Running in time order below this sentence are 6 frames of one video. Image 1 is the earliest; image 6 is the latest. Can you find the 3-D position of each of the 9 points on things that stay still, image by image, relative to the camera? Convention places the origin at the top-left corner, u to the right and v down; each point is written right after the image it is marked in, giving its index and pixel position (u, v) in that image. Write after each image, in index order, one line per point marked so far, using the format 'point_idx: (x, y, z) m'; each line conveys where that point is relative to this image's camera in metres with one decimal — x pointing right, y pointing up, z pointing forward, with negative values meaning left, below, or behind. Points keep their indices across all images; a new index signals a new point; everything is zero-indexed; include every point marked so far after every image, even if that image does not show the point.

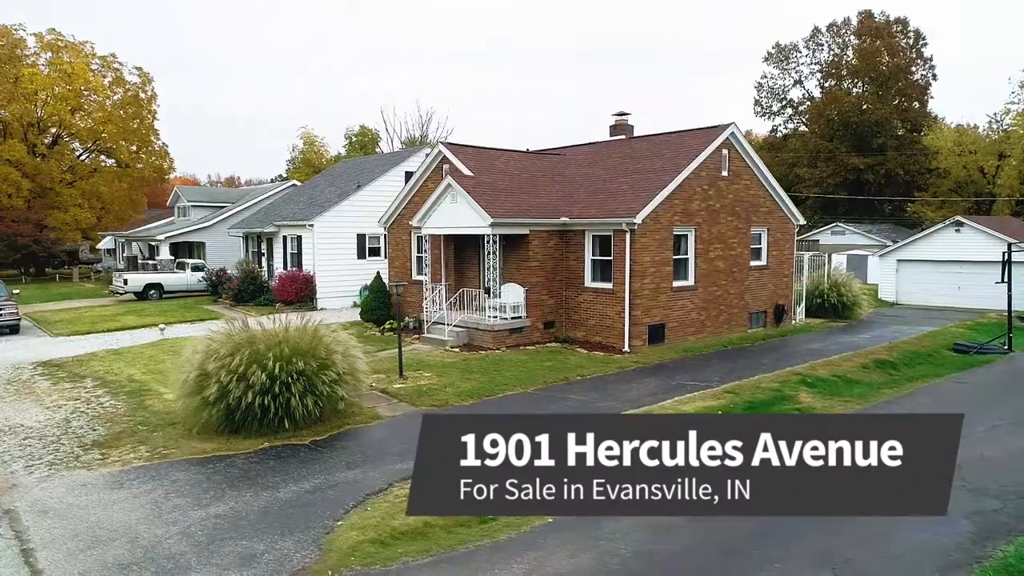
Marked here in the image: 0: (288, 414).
0: (-3.1, -1.8, +9.9) m
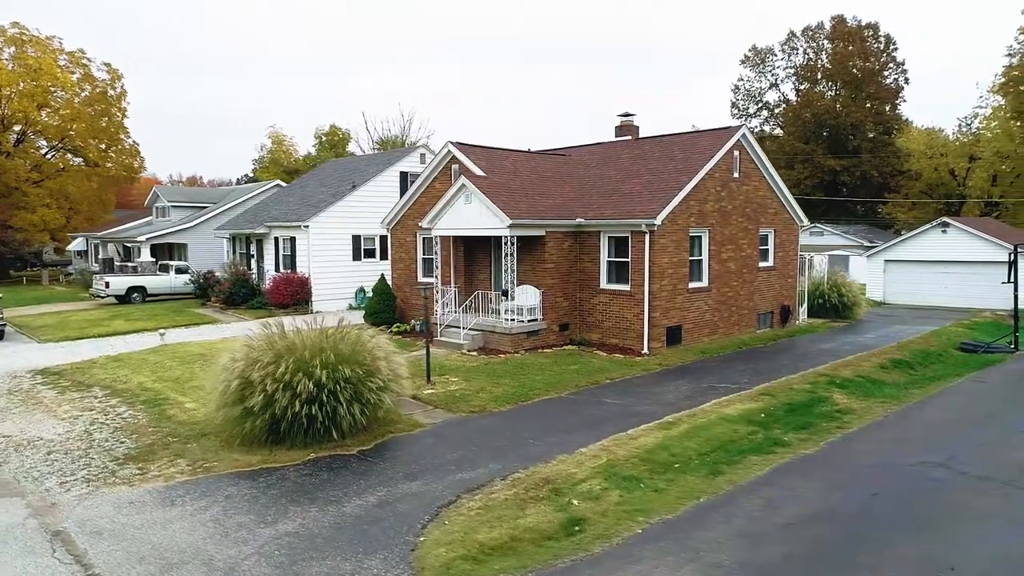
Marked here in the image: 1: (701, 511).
0: (-2.4, -1.8, +9.5) m
1: (+2.1, -2.4, +7.6) m
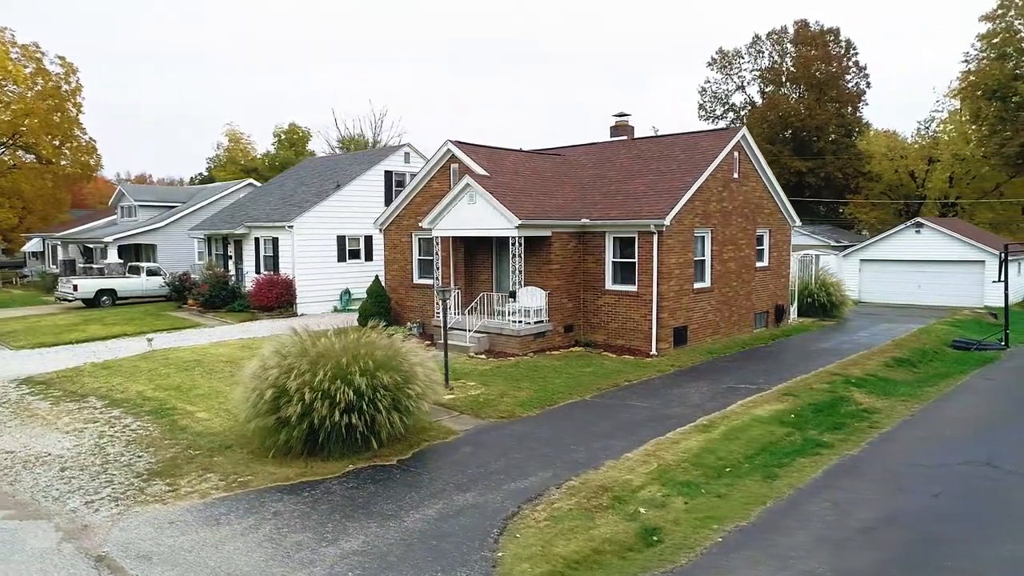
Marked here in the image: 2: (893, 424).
0: (-1.8, -1.9, +9.2) m
1: (+2.8, -2.4, +7.5) m
2: (+5.9, -2.1, +10.9) m
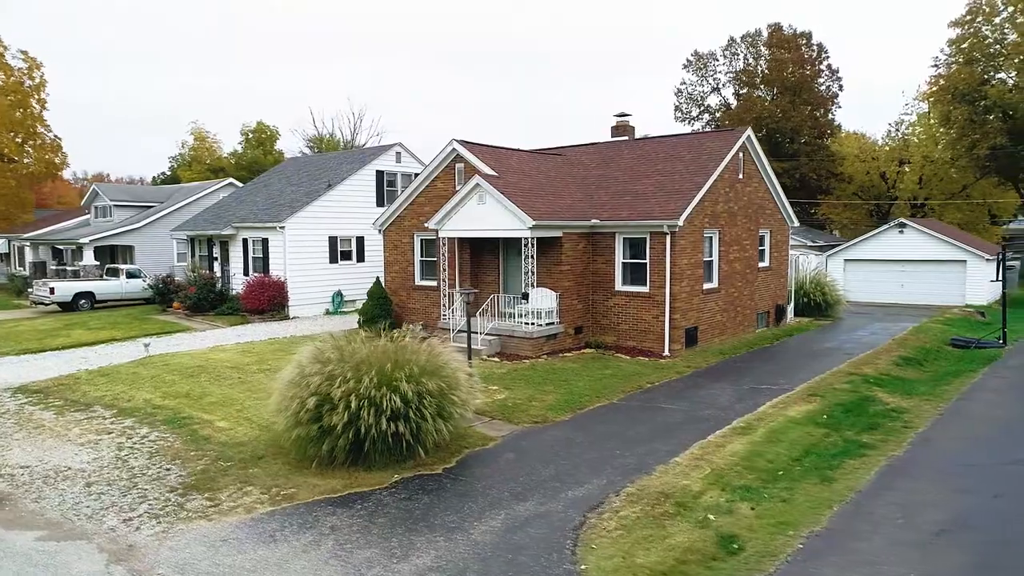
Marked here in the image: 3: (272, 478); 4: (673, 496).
0: (-1.2, -1.9, +8.8) m
1: (+3.5, -2.4, +7.4) m
2: (+6.4, -2.1, +11.0) m
3: (-2.9, -2.3, +8.6) m
4: (+1.8, -2.4, +8.1) m
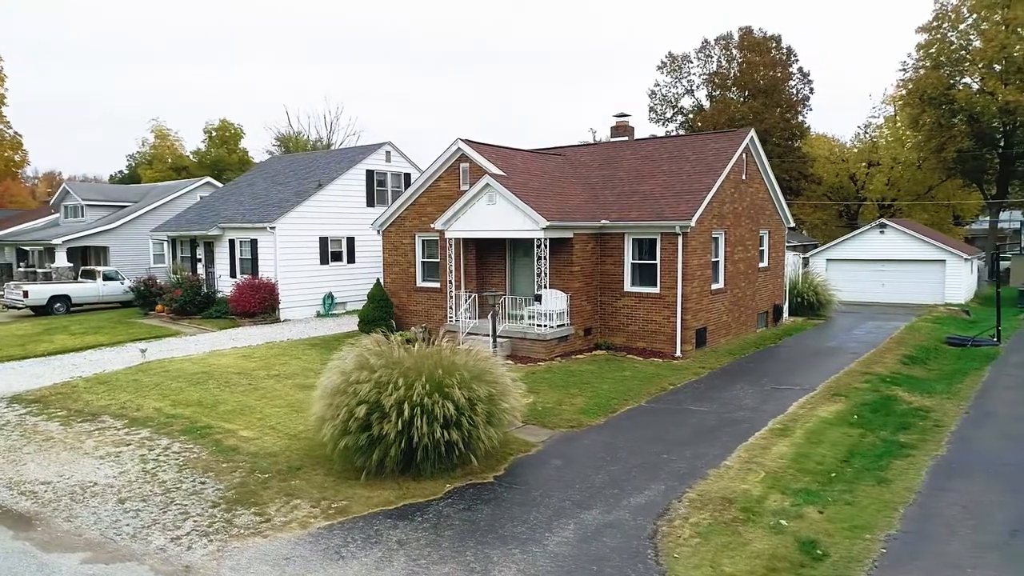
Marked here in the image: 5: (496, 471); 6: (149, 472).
0: (-0.5, -1.9, +8.6) m
1: (+4.2, -2.4, +7.3) m
2: (+6.9, -2.1, +11.1) m
3: (-2.3, -2.4, +8.2) m
4: (+2.5, -2.4, +8.0) m
5: (-0.2, -2.3, +8.8) m
6: (-4.7, -2.4, +9.1) m
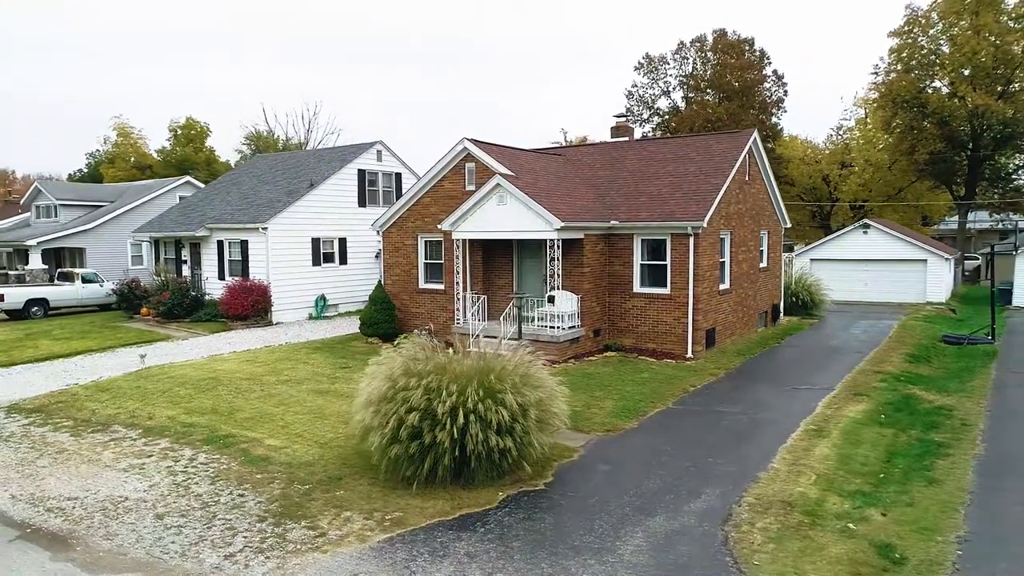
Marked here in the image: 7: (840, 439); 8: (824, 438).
0: (+0.1, -2.0, +8.4) m
1: (+4.9, -2.4, +7.3) m
2: (+7.4, -2.1, +11.2) m
3: (-1.6, -2.4, +7.9) m
4: (+3.2, -2.4, +7.9) m
5: (+0.4, -2.3, +8.6) m
6: (-4.1, -2.4, +8.7) m
7: (+4.7, -2.2, +10.1) m
8: (+4.5, -2.2, +10.2) m
